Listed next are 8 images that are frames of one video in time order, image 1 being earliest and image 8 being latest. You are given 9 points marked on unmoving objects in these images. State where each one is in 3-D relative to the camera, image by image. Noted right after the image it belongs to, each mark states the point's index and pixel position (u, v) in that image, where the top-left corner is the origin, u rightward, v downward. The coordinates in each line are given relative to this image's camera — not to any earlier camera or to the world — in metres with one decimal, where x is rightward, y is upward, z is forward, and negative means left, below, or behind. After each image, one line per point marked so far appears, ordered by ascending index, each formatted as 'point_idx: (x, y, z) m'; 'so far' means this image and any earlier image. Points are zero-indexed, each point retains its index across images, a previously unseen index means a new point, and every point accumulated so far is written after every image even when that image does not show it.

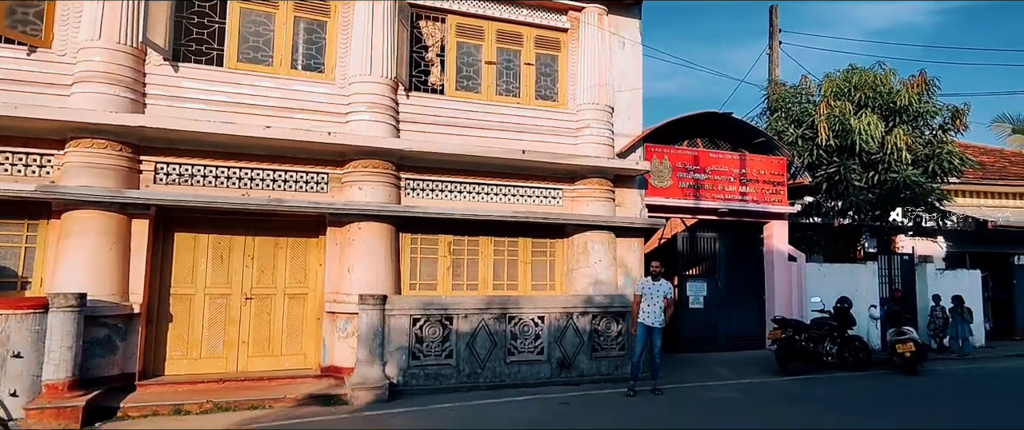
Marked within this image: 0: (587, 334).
0: (+1.1, -1.7, +10.4) m
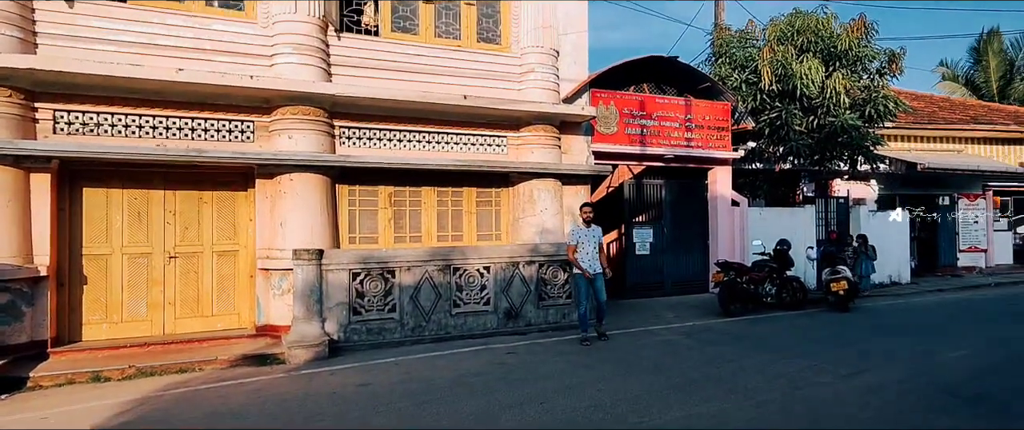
0: (+0.3, -1.0, +10.1) m
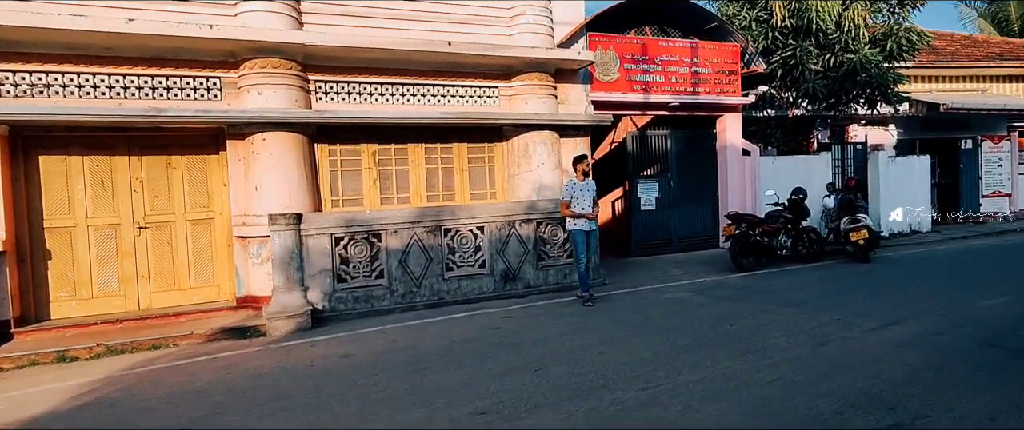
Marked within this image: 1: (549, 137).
0: (+0.3, -0.4, +9.5) m
1: (+0.5, +1.1, +10.2) m
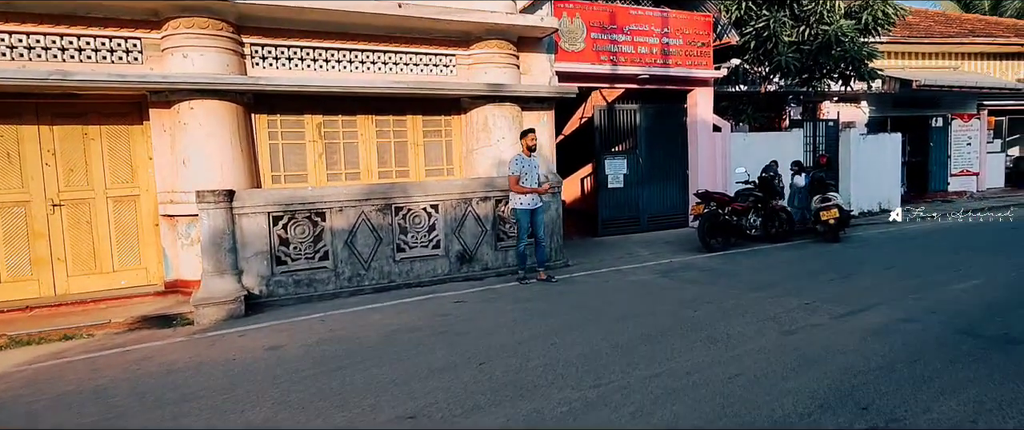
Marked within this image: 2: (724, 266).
0: (-0.3, -0.1, +8.9) m
1: (0.0, +1.4, +9.5) m
2: (+2.7, -0.7, +9.1) m
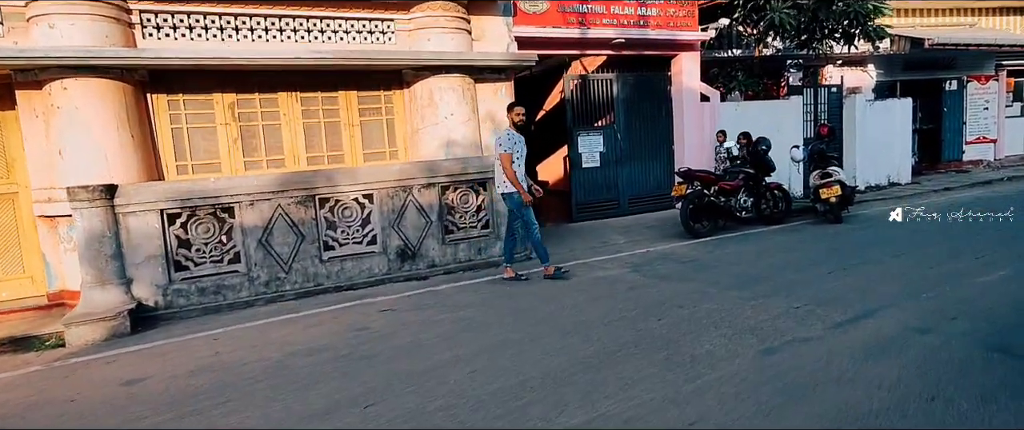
0: (-0.8, 0.0, +7.8) m
1: (-0.6, +1.6, +8.3) m
2: (+2.2, -0.5, +7.9) m
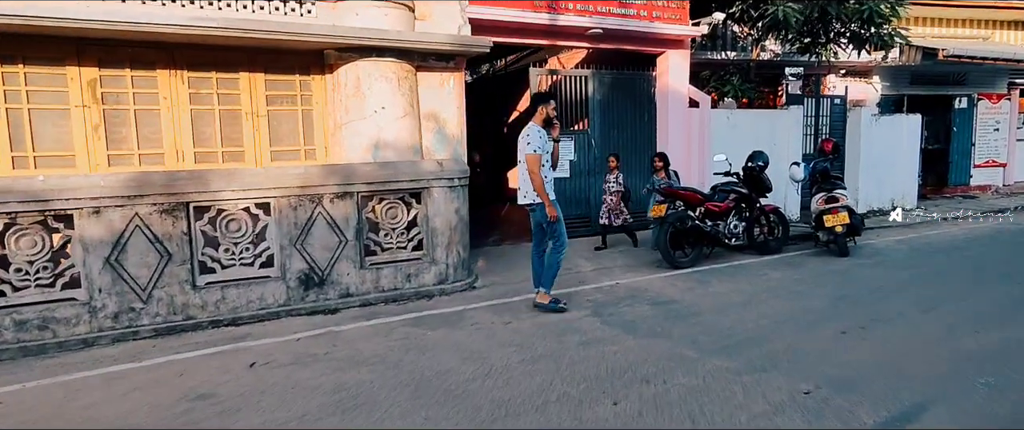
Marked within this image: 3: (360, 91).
0: (-1.4, -0.1, +6.2) m
1: (-1.1, +1.4, +6.8) m
2: (+1.6, -0.7, +6.4) m
3: (-1.4, +1.2, +6.7) m
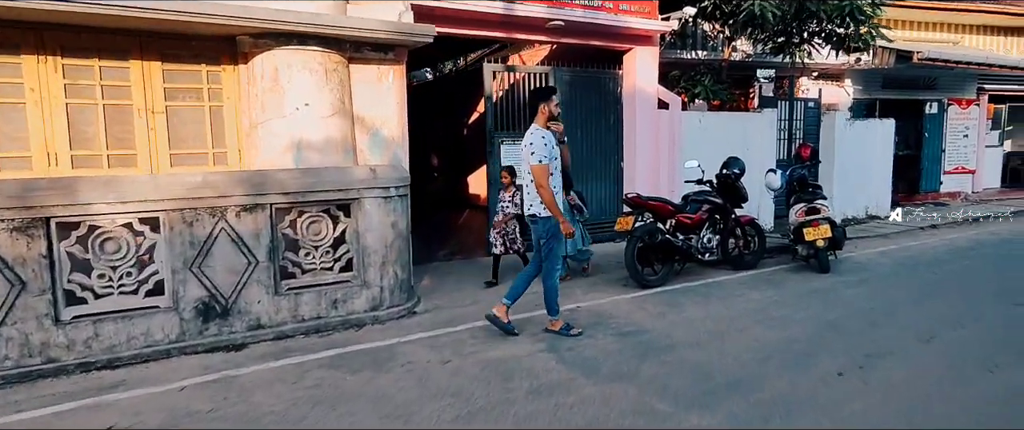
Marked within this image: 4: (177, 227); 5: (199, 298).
0: (-1.8, -0.2, +5.2) m
1: (-1.6, +1.3, +5.8) m
2: (+1.2, -0.9, +5.5) m
3: (-1.9, +1.0, +5.7) m
4: (-2.3, -0.1, +4.9) m
5: (-2.2, -0.6, +5.0) m
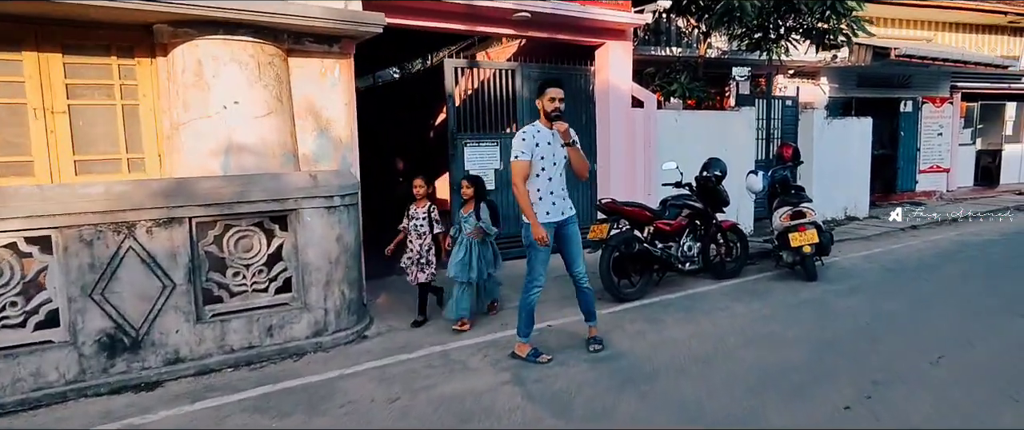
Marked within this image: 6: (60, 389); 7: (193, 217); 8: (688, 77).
0: (-2.1, -0.3, +4.5) m
1: (-1.9, +1.2, +5.1) m
2: (+0.9, -0.9, +4.9) m
3: (-2.2, +0.9, +4.9) m
4: (-2.5, -0.2, +4.1) m
5: (-2.4, -0.7, +4.2) m
6: (-2.6, -1.0, +4.1) m
7: (-2.0, 0.0, +4.5) m
8: (+2.6, +2.0, +10.4) m
